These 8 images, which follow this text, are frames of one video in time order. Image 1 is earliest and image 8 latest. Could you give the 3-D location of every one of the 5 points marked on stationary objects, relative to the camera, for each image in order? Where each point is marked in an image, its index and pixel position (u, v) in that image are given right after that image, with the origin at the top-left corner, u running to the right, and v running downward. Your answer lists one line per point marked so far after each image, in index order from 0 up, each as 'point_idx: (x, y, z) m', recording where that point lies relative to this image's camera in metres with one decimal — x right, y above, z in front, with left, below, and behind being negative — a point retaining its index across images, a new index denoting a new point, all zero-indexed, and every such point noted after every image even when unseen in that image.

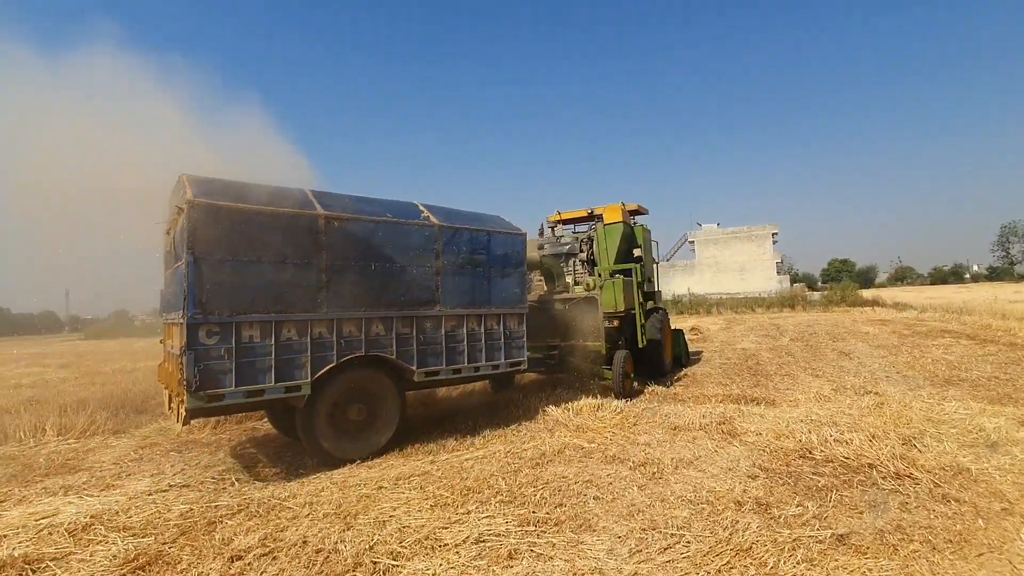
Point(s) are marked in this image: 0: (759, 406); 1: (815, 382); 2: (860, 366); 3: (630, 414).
0: (+2.7, -1.3, +5.8) m
1: (+4.3, -1.3, +7.4) m
2: (+5.6, -1.3, +8.4) m
3: (+1.3, -1.4, +5.8) m
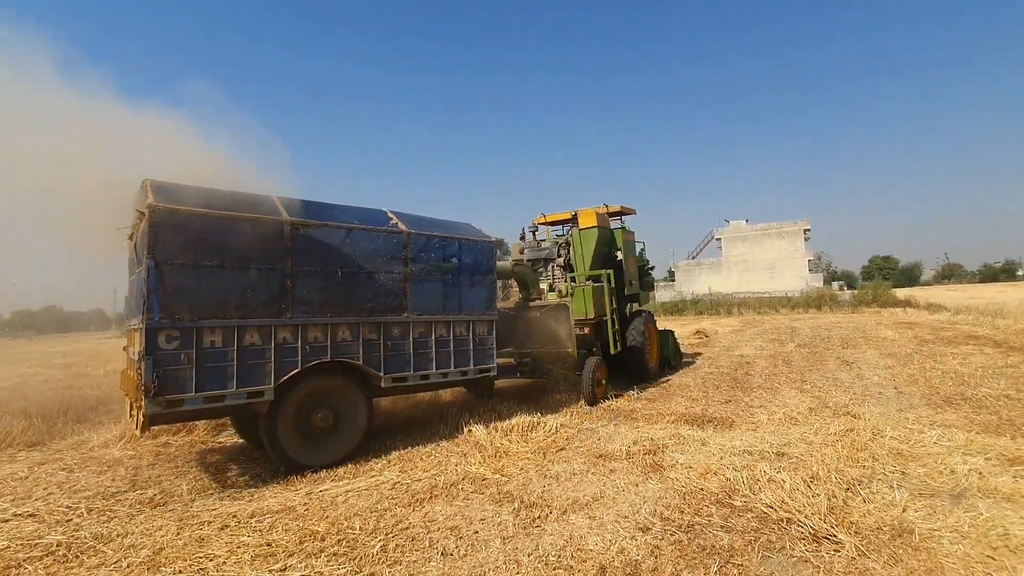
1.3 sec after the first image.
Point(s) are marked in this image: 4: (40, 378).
0: (+1.9, -1.4, +5.1) m
1: (+3.5, -1.4, +6.5) m
2: (+4.9, -1.3, +7.5) m
3: (+0.5, -1.4, +5.1) m
4: (-11.3, -2.2, +12.6) m
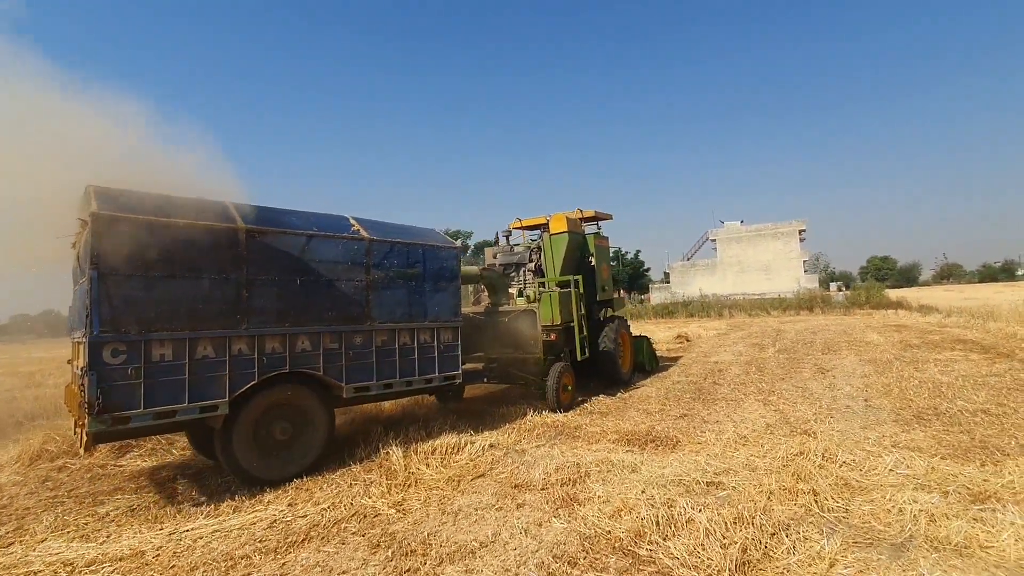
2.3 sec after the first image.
0: (+1.2, -1.4, +4.6) m
1: (+2.8, -1.4, +6.0) m
2: (+4.2, -1.4, +7.0) m
3: (-0.2, -1.5, +4.6) m
4: (-12.0, -2.3, +12.1) m
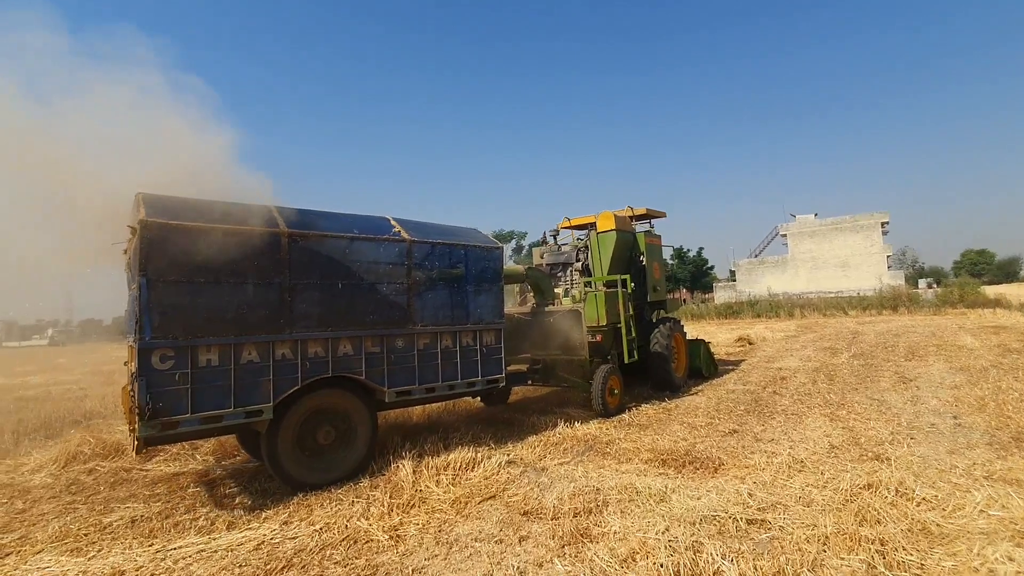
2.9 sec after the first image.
0: (+1.3, -1.4, +4.0) m
1: (+3.1, -1.4, +5.3) m
2: (+4.6, -1.3, +6.1) m
3: (-0.1, -1.5, +4.2) m
4: (-11.0, -2.4, +13.0) m
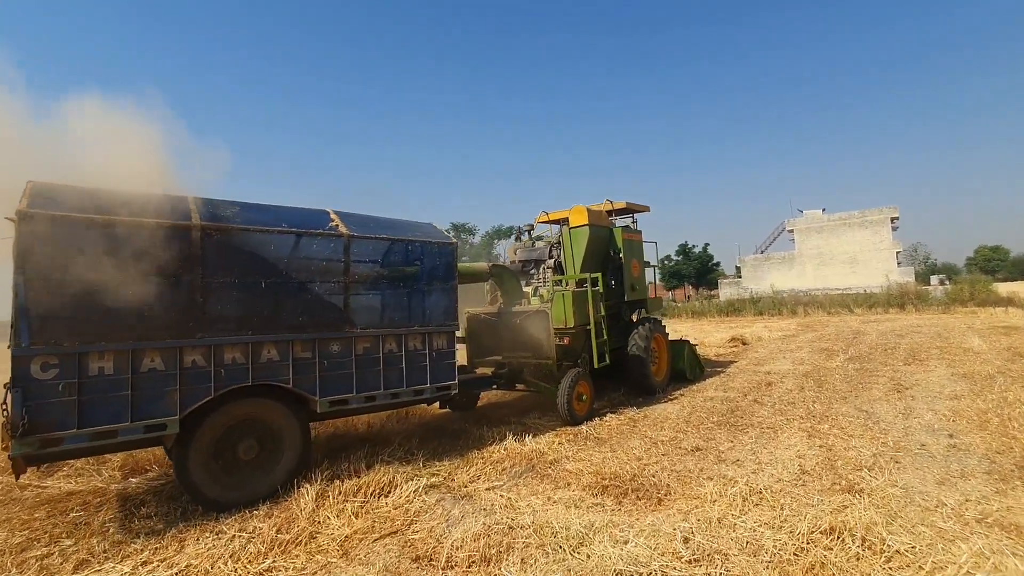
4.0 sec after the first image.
0: (+0.7, -1.4, +3.4) m
1: (+2.5, -1.4, +4.7) m
2: (+4.0, -1.3, +5.4) m
3: (-0.7, -1.5, +3.6) m
4: (-11.4, -2.3, +12.6) m
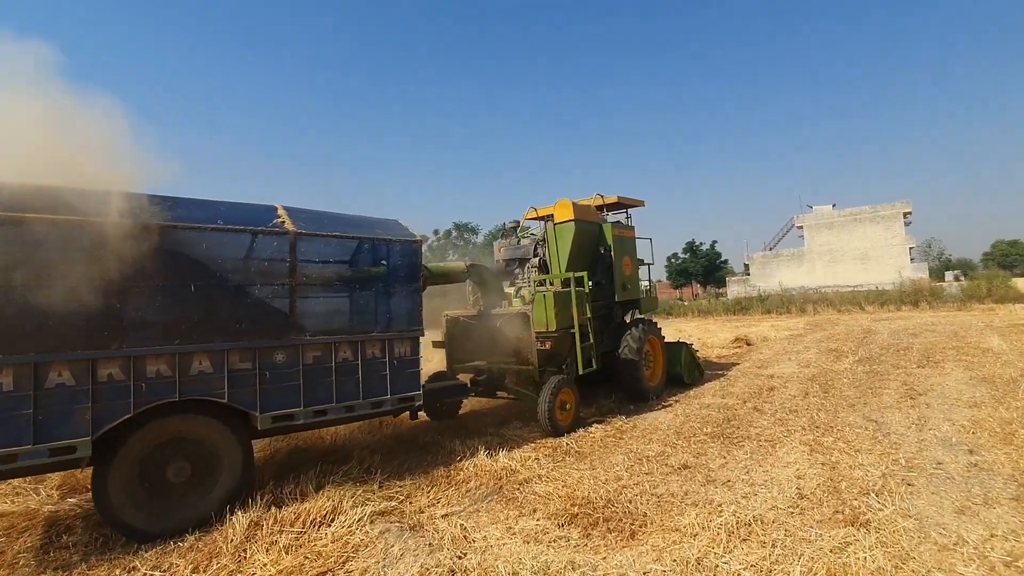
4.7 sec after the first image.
0: (+0.4, -1.4, +2.9) m
1: (+2.3, -1.4, +4.2) m
2: (+3.8, -1.3, +4.9) m
3: (-1.0, -1.5, +3.2) m
4: (-11.6, -2.4, +12.3) m
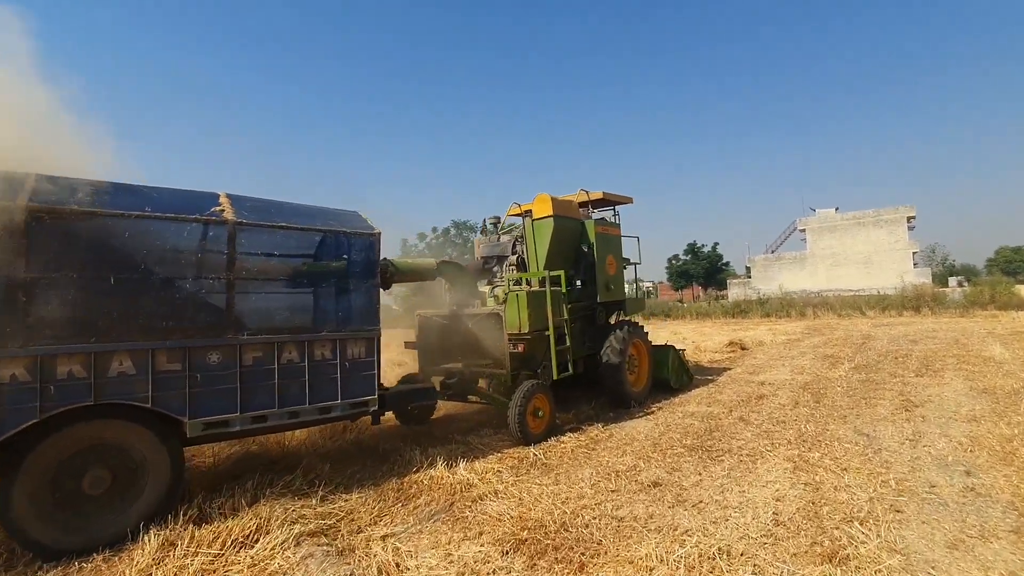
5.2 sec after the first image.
0: (+0.1, -1.4, +2.6) m
1: (+1.9, -1.4, +3.8) m
2: (+3.4, -1.4, +4.5) m
3: (-1.3, -1.5, +2.9) m
4: (-11.9, -2.2, +12.0) m
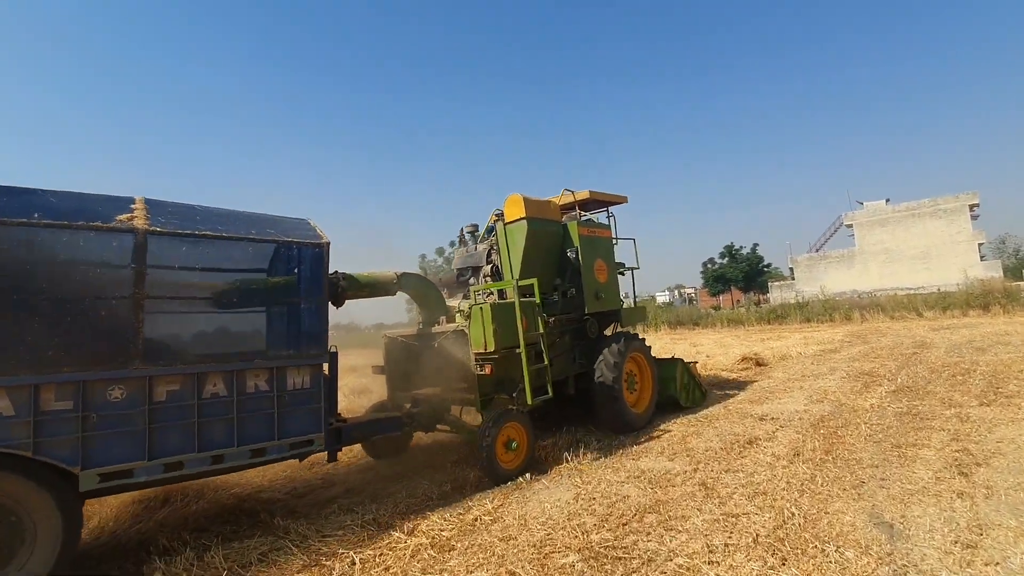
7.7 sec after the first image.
0: (-1.3, -1.5, +0.9) m
1: (+0.6, -1.5, +2.0) m
2: (+2.2, -1.3, +2.6) m
3: (-2.6, -1.6, +1.3) m
4: (-12.4, -3.0, +11.2) m
